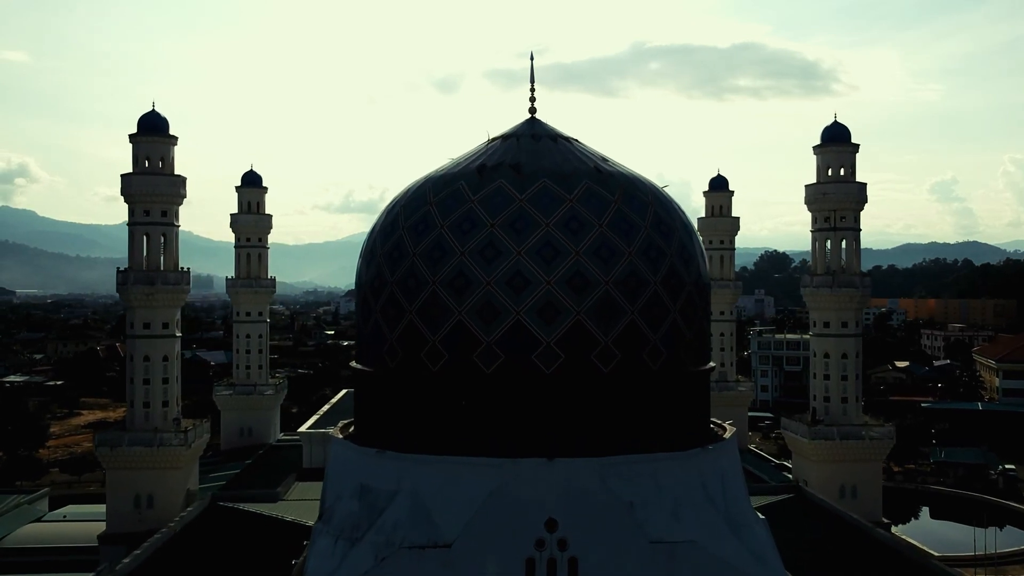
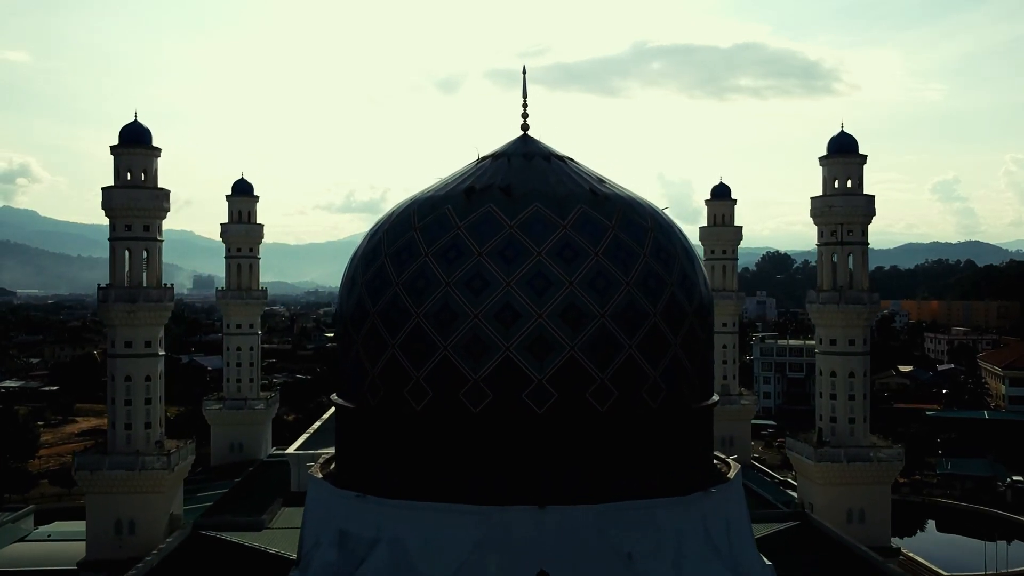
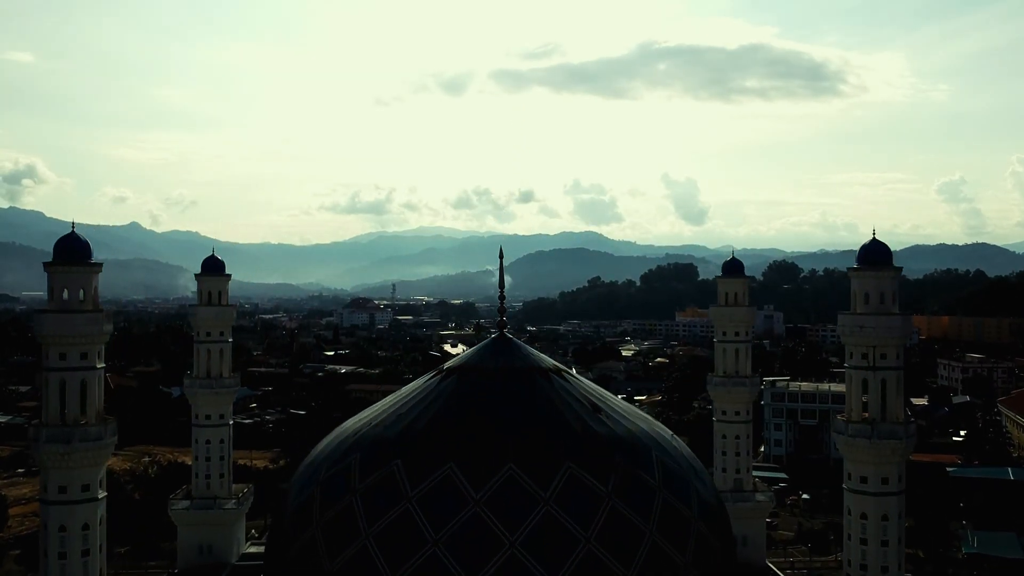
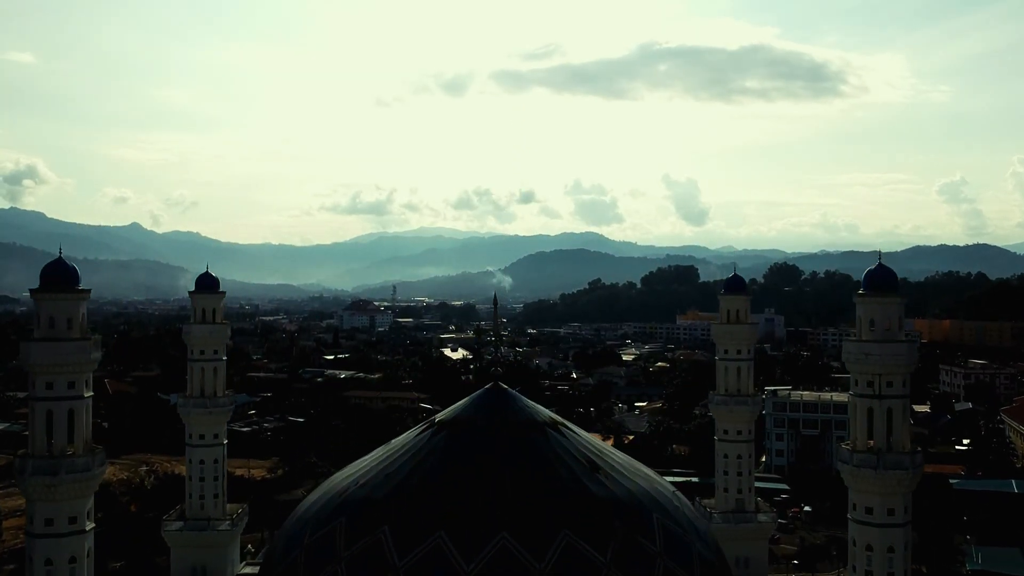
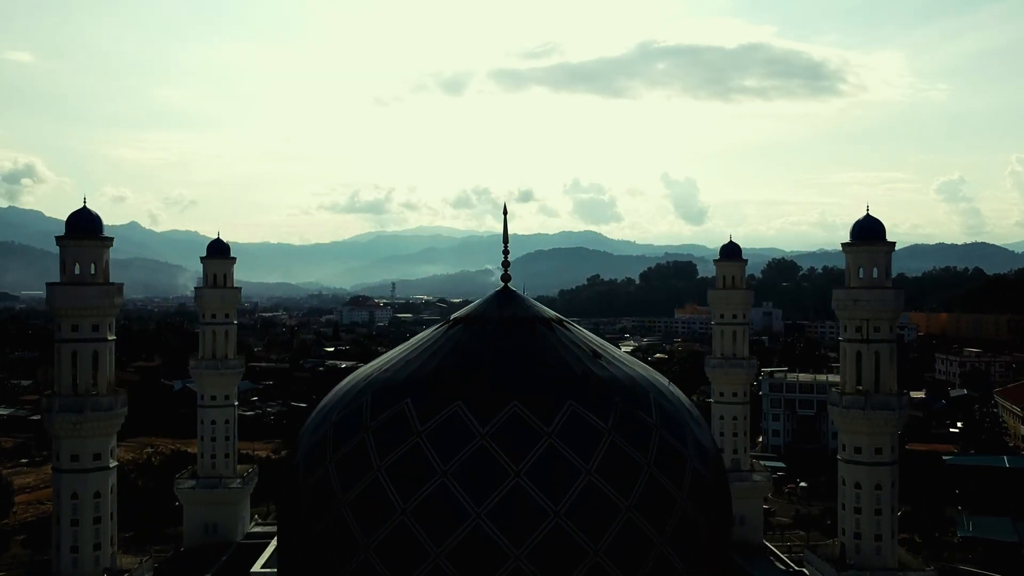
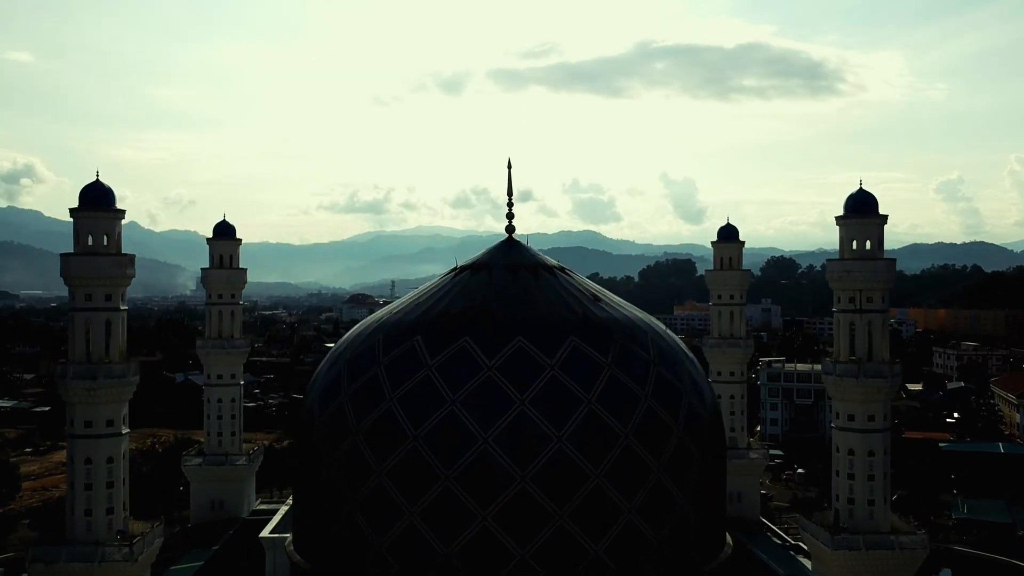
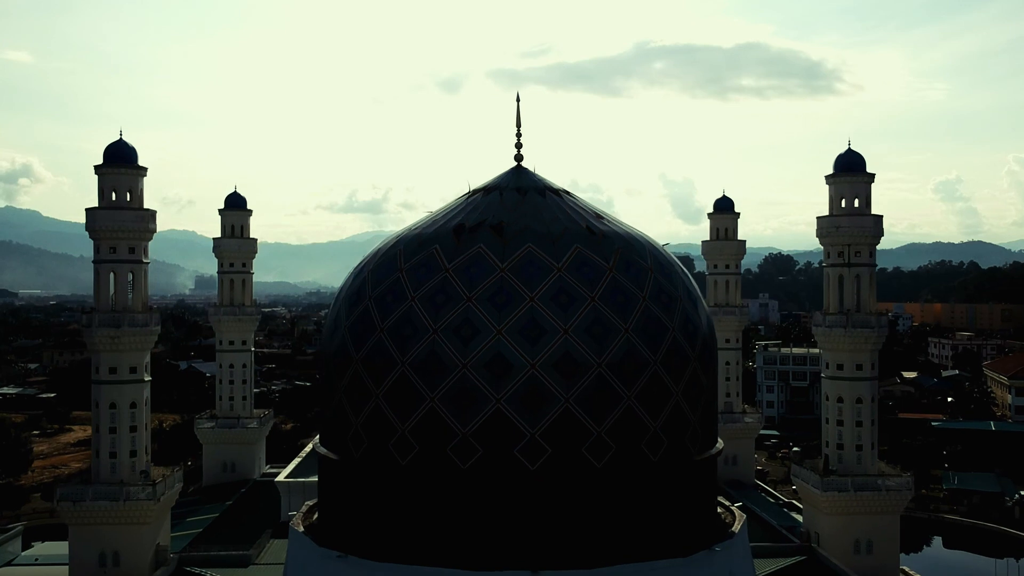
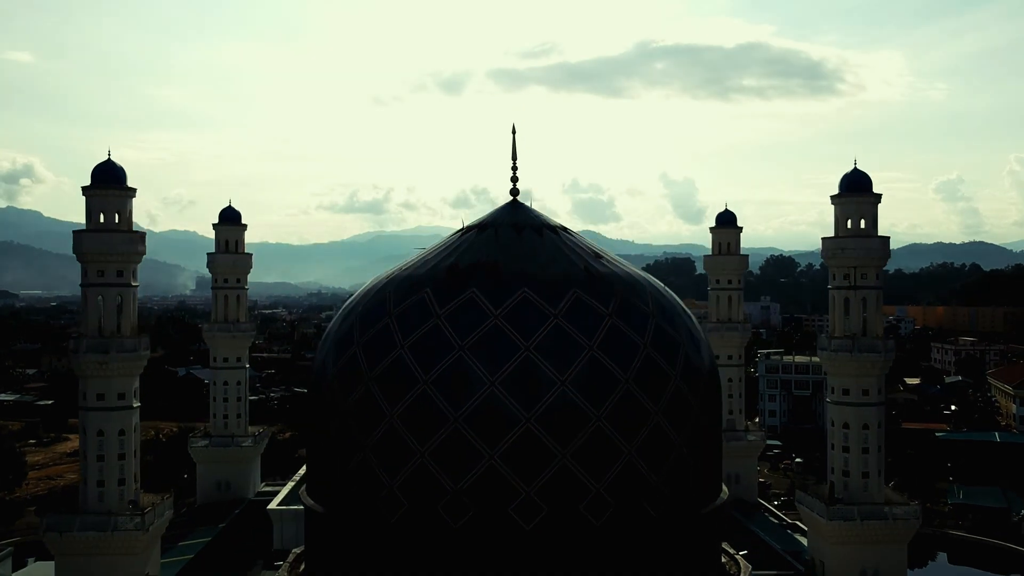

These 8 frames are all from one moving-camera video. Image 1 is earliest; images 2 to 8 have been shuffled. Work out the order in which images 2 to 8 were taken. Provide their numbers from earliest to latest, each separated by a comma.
2, 7, 8, 6, 5, 3, 4
